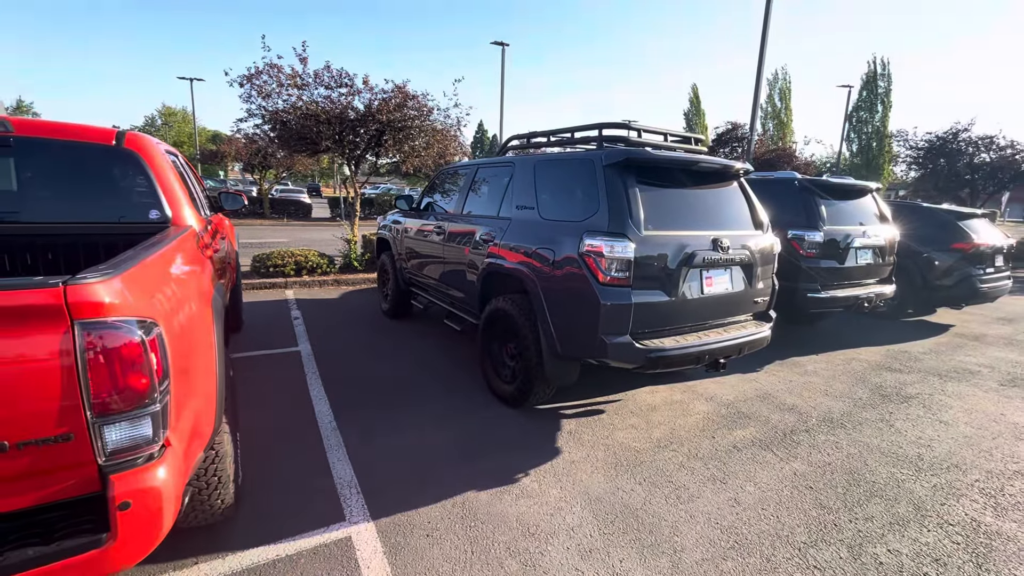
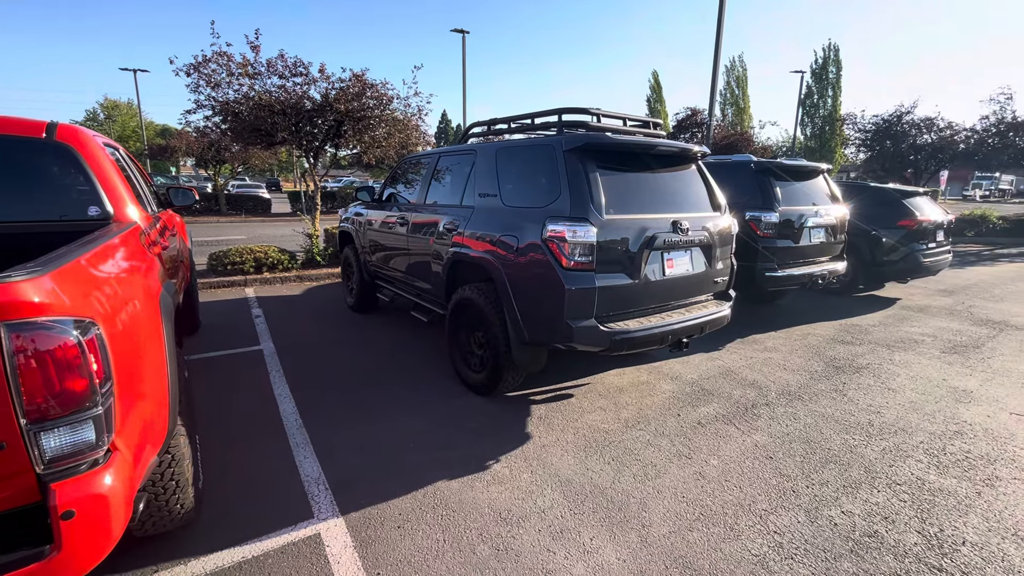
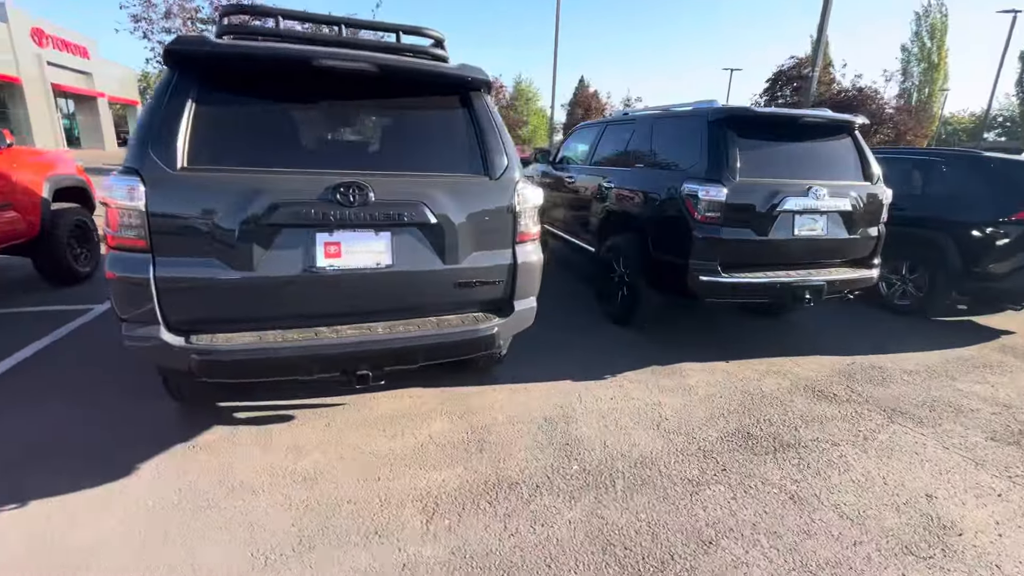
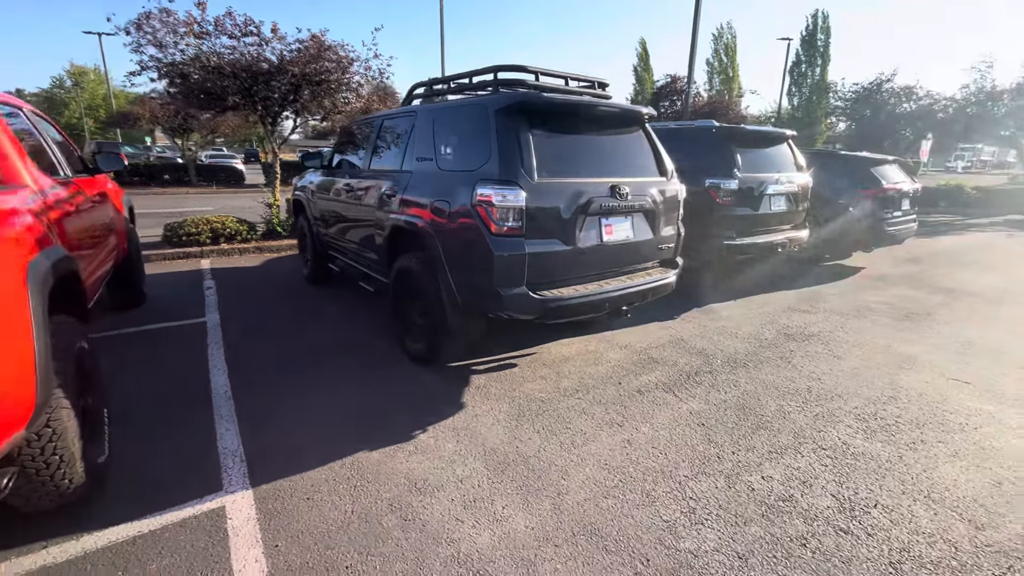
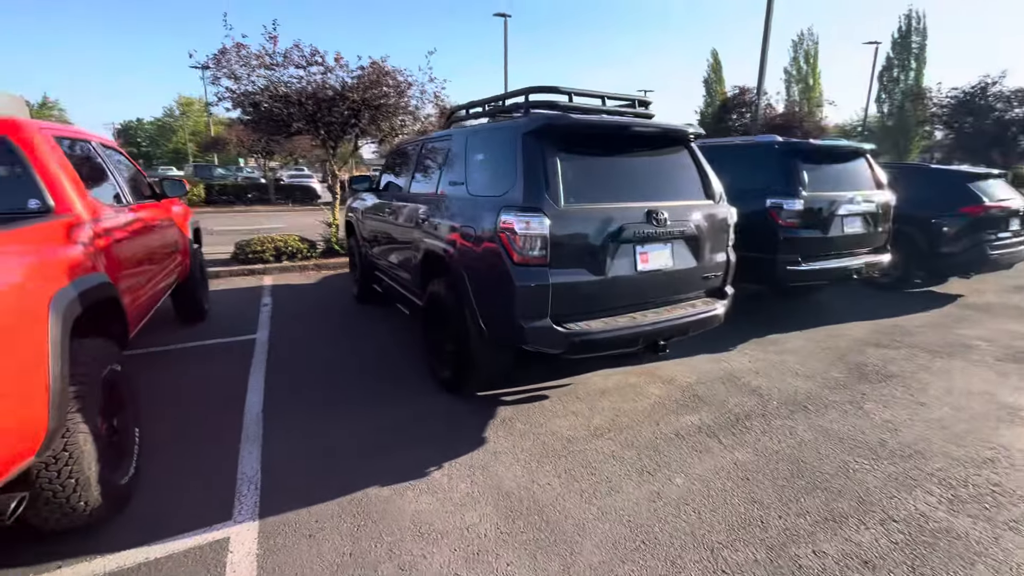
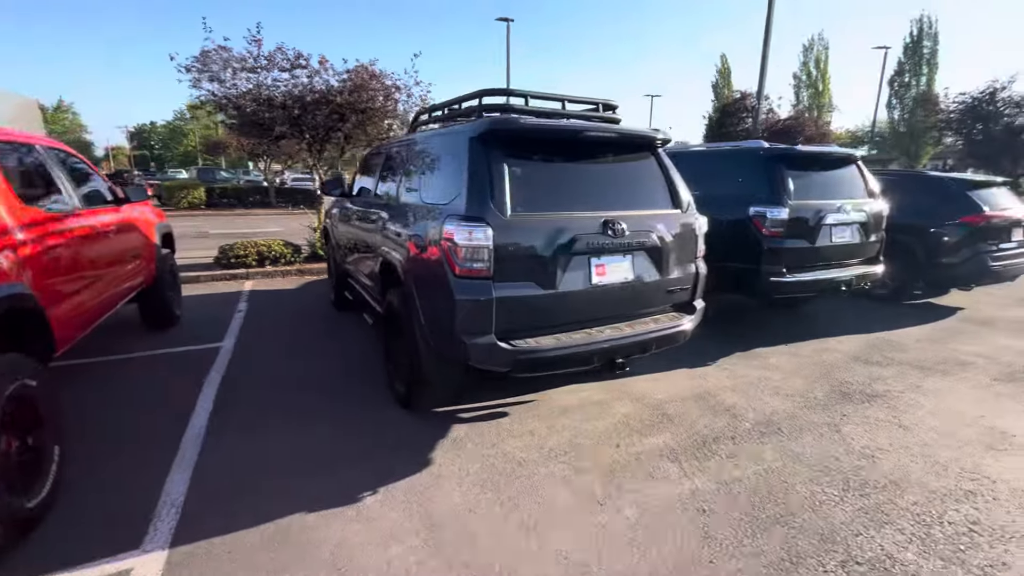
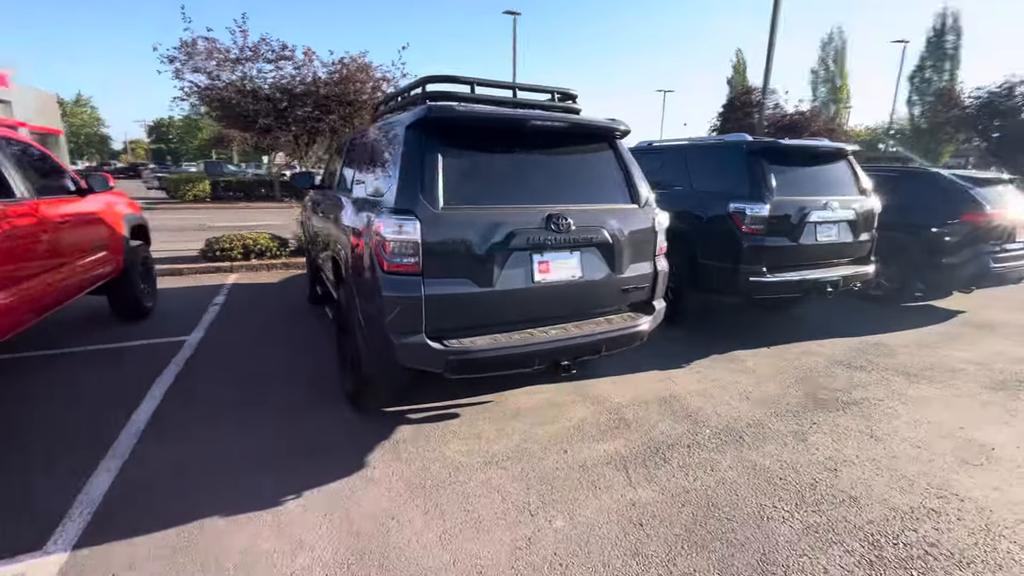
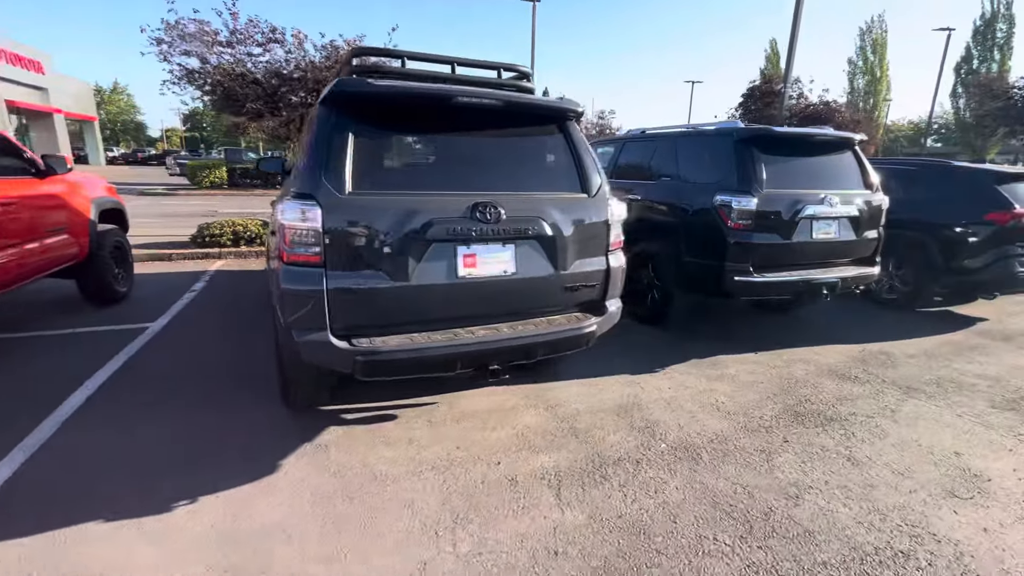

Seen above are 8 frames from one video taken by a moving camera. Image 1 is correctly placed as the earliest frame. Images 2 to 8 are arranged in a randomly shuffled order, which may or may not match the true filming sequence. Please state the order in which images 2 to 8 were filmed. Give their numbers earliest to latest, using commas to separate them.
2, 4, 5, 6, 7, 8, 3
